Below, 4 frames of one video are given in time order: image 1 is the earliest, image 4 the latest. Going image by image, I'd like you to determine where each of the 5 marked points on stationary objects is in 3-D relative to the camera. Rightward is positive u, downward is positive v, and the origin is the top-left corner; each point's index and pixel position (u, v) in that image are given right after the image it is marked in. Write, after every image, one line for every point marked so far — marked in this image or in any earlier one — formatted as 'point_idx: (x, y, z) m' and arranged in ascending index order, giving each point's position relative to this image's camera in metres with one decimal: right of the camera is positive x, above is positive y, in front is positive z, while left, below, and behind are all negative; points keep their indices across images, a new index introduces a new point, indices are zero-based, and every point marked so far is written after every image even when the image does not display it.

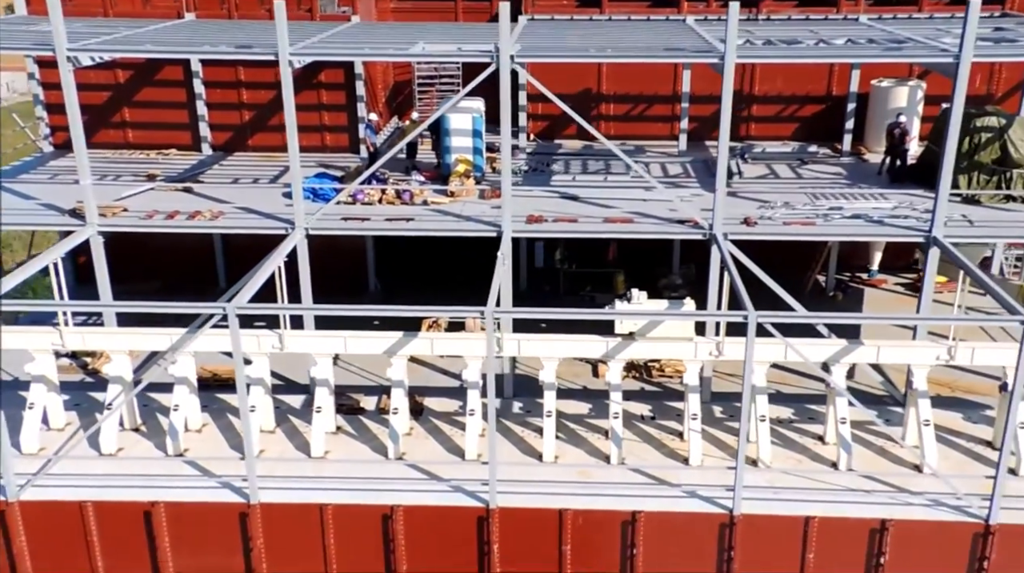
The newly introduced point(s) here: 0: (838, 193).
0: (+5.1, +1.5, +15.9) m
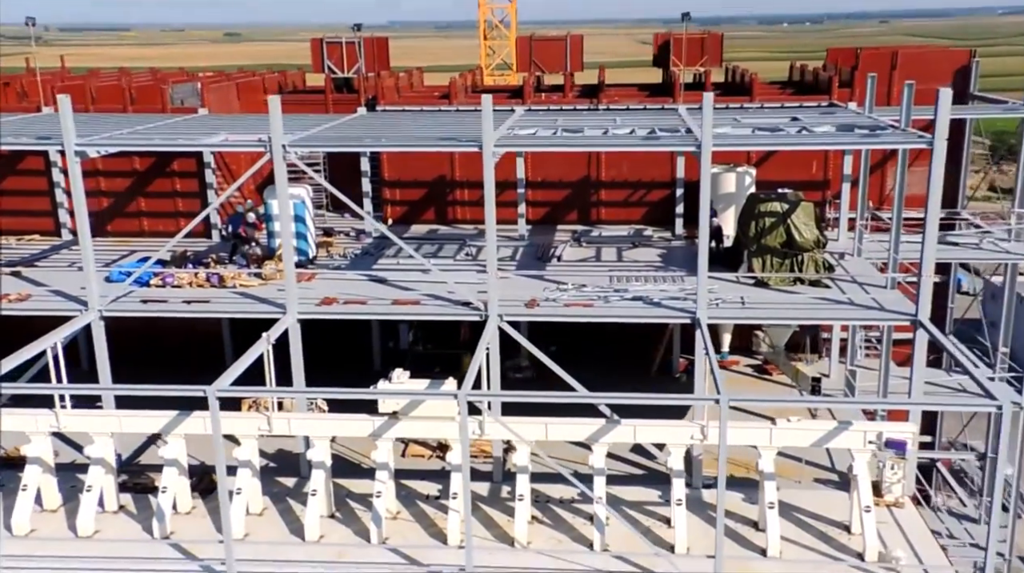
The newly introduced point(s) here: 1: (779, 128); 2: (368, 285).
0: (+2.0, +0.2, +16.3) m
1: (+4.0, +2.4, +15.4) m
2: (-2.3, 0.0, +16.2) m
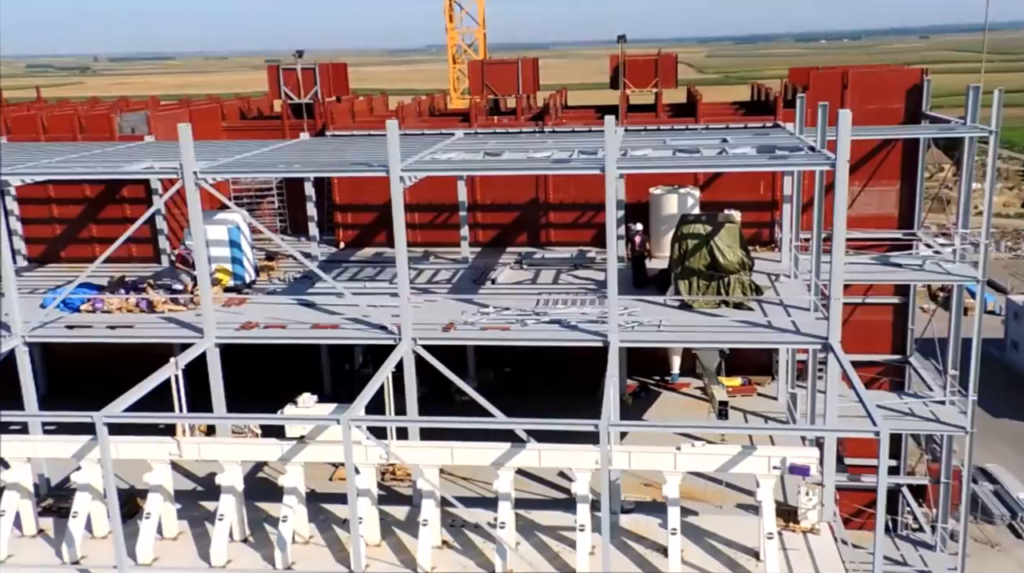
0: (+0.8, -0.2, +16.2) m
1: (+2.8, +2.0, +15.2) m
2: (-3.5, -0.4, +16.3) m
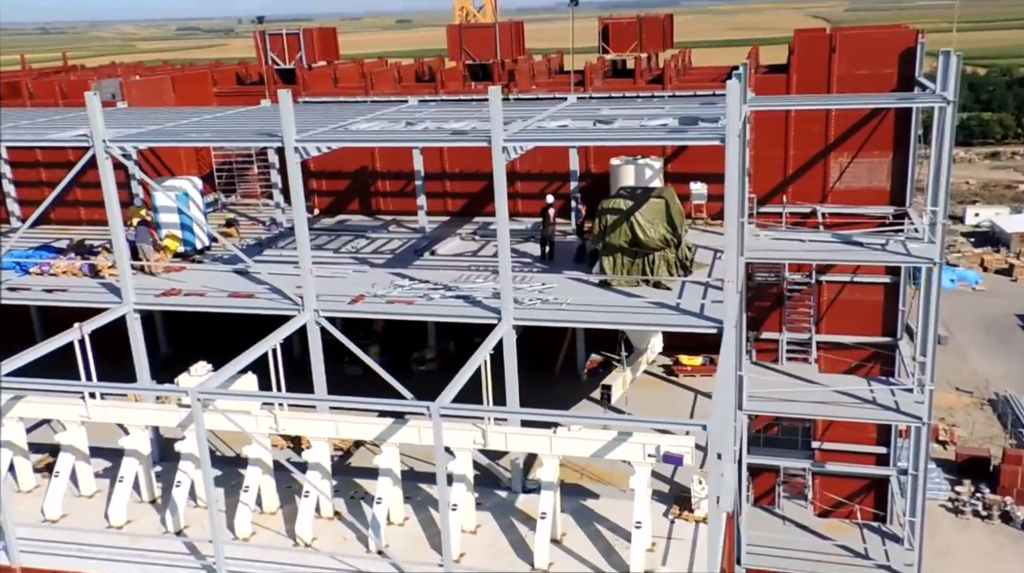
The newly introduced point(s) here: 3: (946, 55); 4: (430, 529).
0: (-0.3, +0.2, +15.9) m
1: (+1.5, +2.4, +14.6) m
2: (-4.6, +0.2, +16.5) m
3: (+6.8, +3.6, +16.0) m
4: (-1.1, -3.2, +13.6) m
